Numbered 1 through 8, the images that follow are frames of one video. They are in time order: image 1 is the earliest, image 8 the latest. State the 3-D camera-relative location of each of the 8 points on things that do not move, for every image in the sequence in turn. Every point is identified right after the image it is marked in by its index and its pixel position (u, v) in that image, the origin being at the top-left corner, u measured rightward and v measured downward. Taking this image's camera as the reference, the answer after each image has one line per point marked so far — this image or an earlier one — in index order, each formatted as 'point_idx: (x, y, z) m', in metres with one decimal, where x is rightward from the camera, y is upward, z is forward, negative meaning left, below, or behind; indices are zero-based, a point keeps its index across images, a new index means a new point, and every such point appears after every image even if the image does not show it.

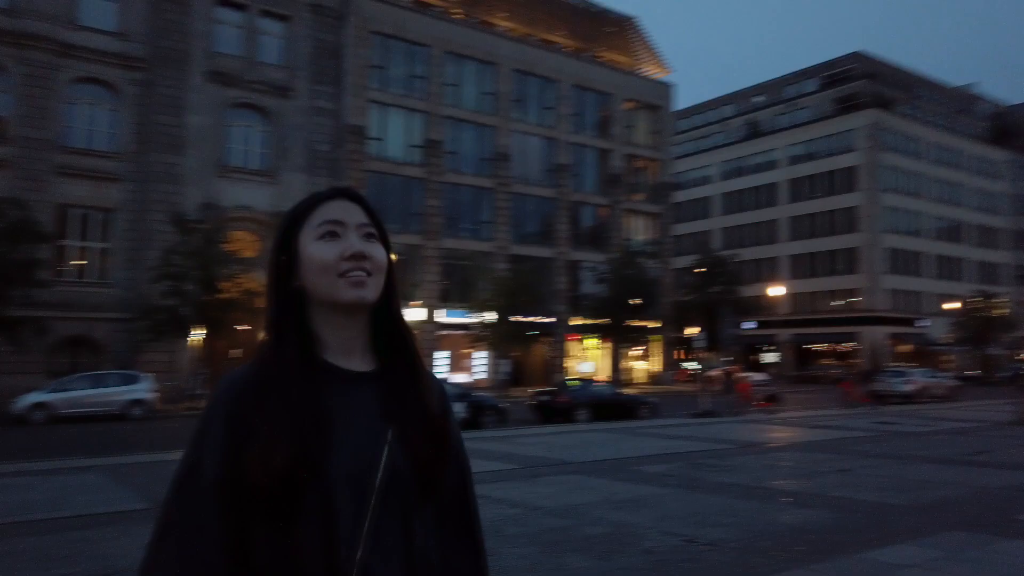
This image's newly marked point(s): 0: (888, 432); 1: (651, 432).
0: (+9.2, -3.5, +18.4) m
1: (+3.1, -3.2, +16.8) m
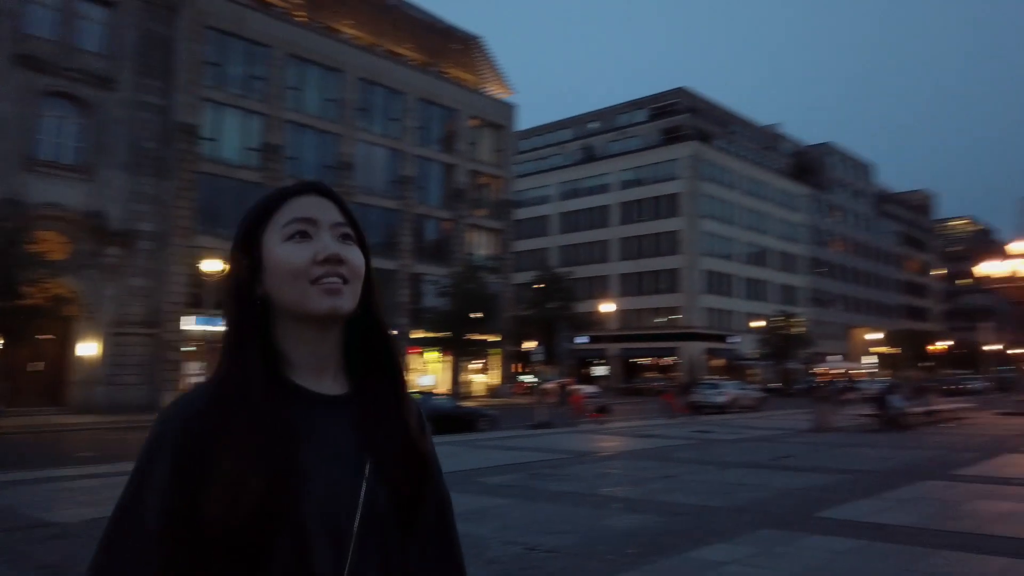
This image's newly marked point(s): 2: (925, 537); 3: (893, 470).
0: (+5.1, -4.0, +19.9) m
1: (-0.5, -3.5, +17.1) m
2: (+4.8, -2.9, +8.8) m
3: (+7.4, -3.5, +14.6) m
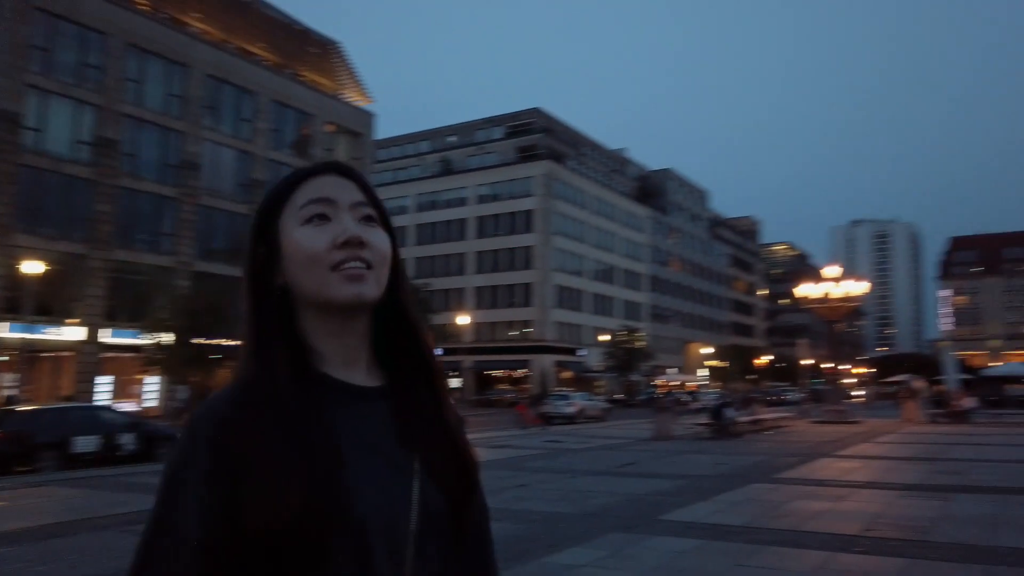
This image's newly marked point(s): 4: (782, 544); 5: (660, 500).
0: (+1.2, -4.4, +20.5) m
1: (-3.7, -3.7, +16.7) m
2: (+3.0, -3.1, +9.6) m
3: (+4.4, -3.9, +15.7) m
4: (+3.2, -3.1, +9.0) m
5: (+2.4, -3.4, +12.1) m
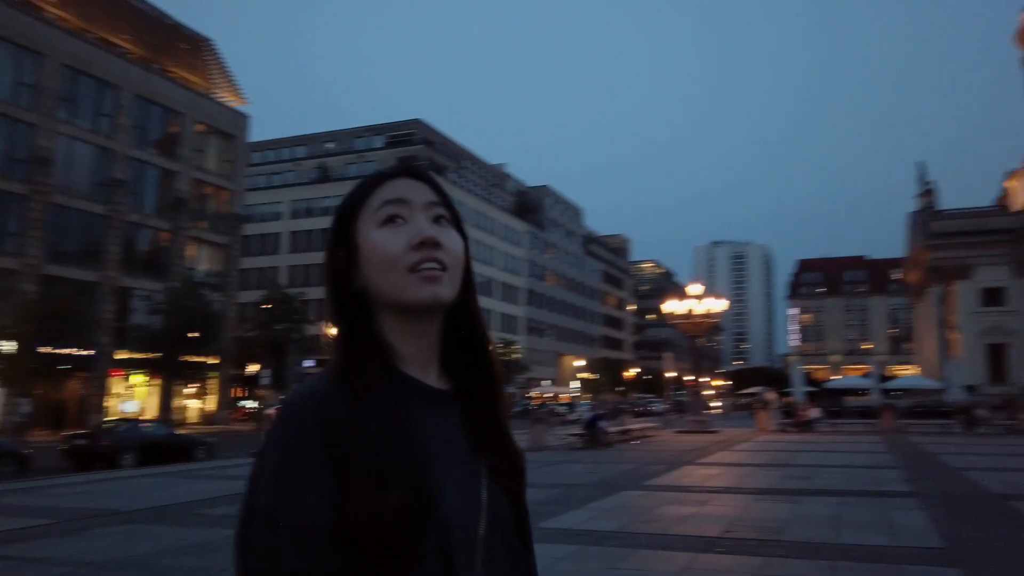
0: (-2.1, -4.7, +20.5) m
1: (-6.3, -3.9, +15.9) m
2: (+1.5, -3.3, +10.0) m
3: (+1.9, -4.2, +16.3) m
4: (+1.7, -3.2, +9.5) m
5: (+0.4, -3.6, +12.4) m
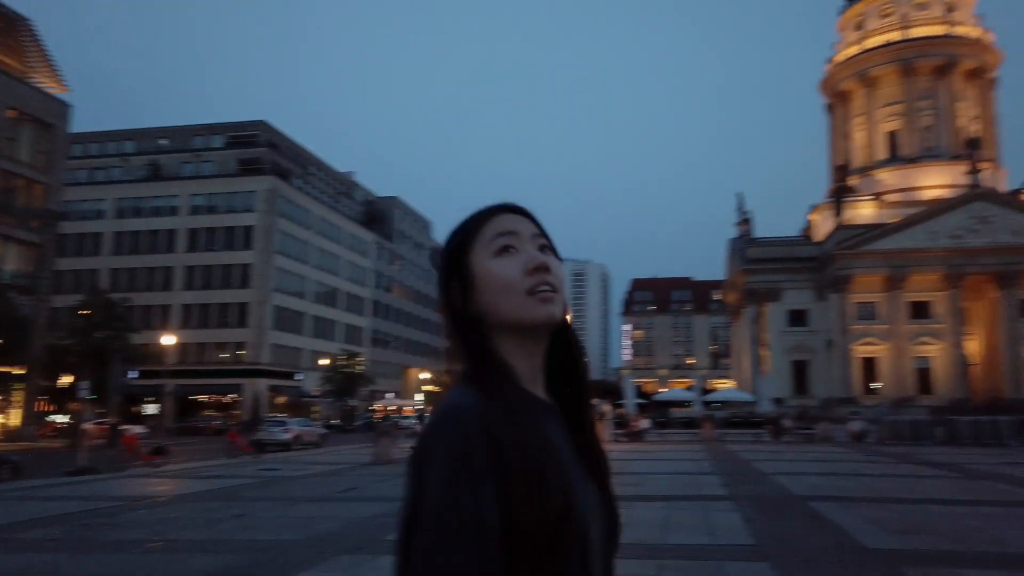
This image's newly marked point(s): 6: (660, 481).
0: (-6.3, -4.9, +19.7) m
1: (-9.4, -4.0, +14.4) m
2: (-0.5, -3.5, +10.2) m
3: (-1.5, -4.5, +16.4) m
4: (-0.2, -3.4, +9.8) m
5: (-2.1, -3.8, +12.4) m
6: (+3.6, -4.7, +18.5) m
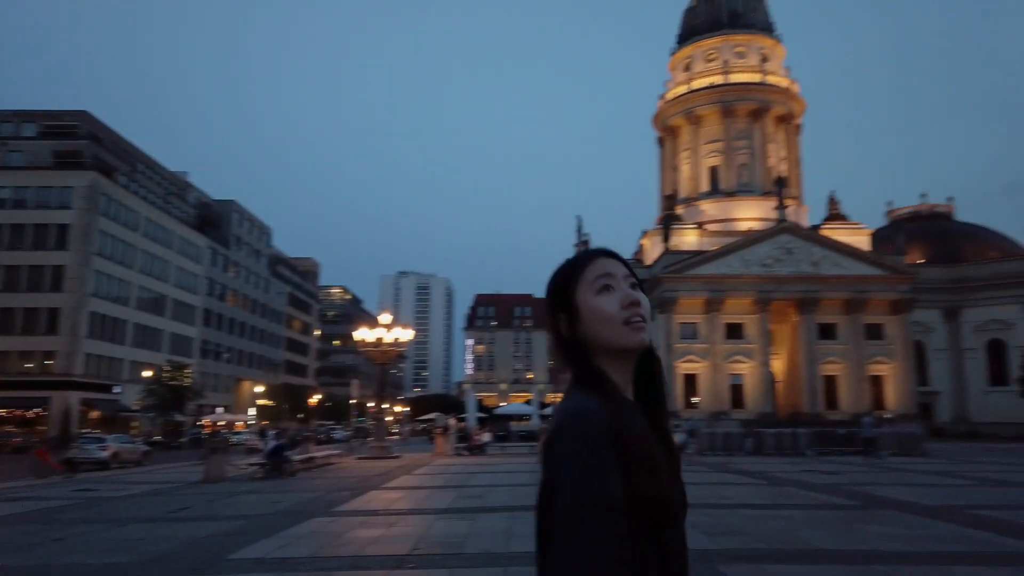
0: (-10.2, -5.1, +18.3) m
1: (-12.2, -3.9, +12.5) m
2: (-2.6, -3.7, +10.2) m
3: (-4.8, -4.7, +16.1) m
4: (-2.2, -3.7, +9.9) m
5: (-4.5, -4.0, +12.0) m
6: (-0.2, -5.2, +19.2) m
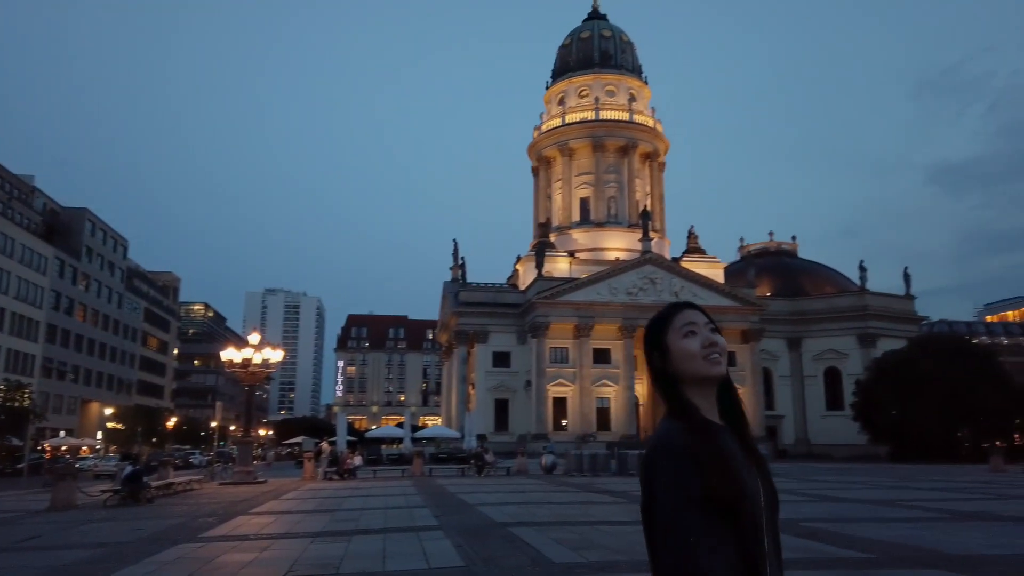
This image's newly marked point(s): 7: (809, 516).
0: (-13.2, -5.4, +16.8) m
1: (-14.1, -4.0, +10.8) m
2: (-4.3, -4.0, +10.2) m
3: (-7.5, -5.1, +15.5) m
4: (-3.8, -4.0, +9.9) m
5: (-6.5, -4.3, +11.6) m
6: (-3.5, -5.8, +19.3) m
7: (+7.1, -5.5, +18.2) m
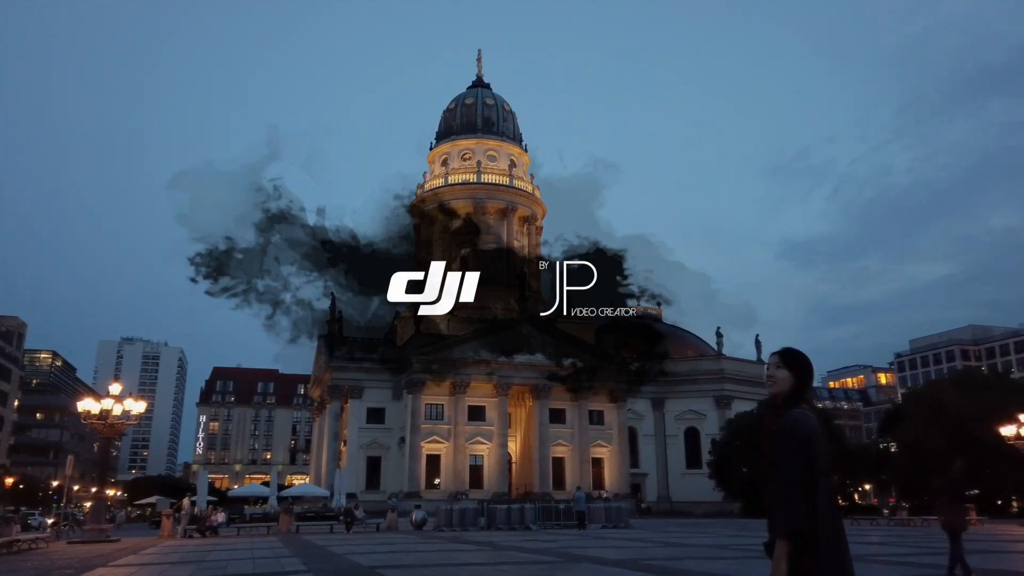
0: (-16.1, -6.2, +15.5) m
1: (-16.0, -4.3, +9.6) m
2: (-6.2, -4.7, +10.5) m
3: (-10.3, -6.1, +15.2) m
4: (-5.7, -4.6, +10.3) m
5: (-8.6, -5.0, +11.5) m
6: (-6.9, -7.1, +19.5) m
7: (+3.7, -7.1, +20.1) m
